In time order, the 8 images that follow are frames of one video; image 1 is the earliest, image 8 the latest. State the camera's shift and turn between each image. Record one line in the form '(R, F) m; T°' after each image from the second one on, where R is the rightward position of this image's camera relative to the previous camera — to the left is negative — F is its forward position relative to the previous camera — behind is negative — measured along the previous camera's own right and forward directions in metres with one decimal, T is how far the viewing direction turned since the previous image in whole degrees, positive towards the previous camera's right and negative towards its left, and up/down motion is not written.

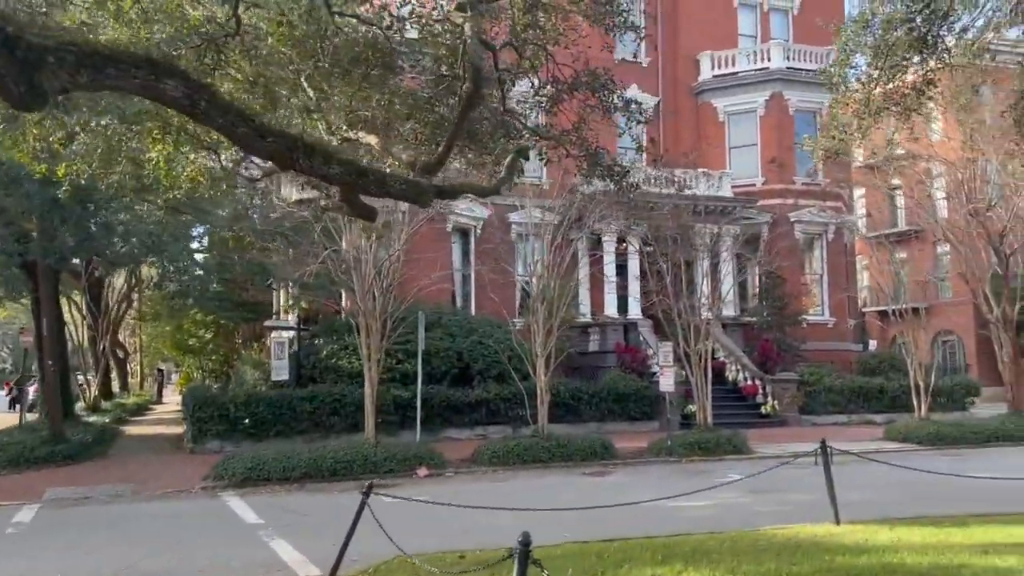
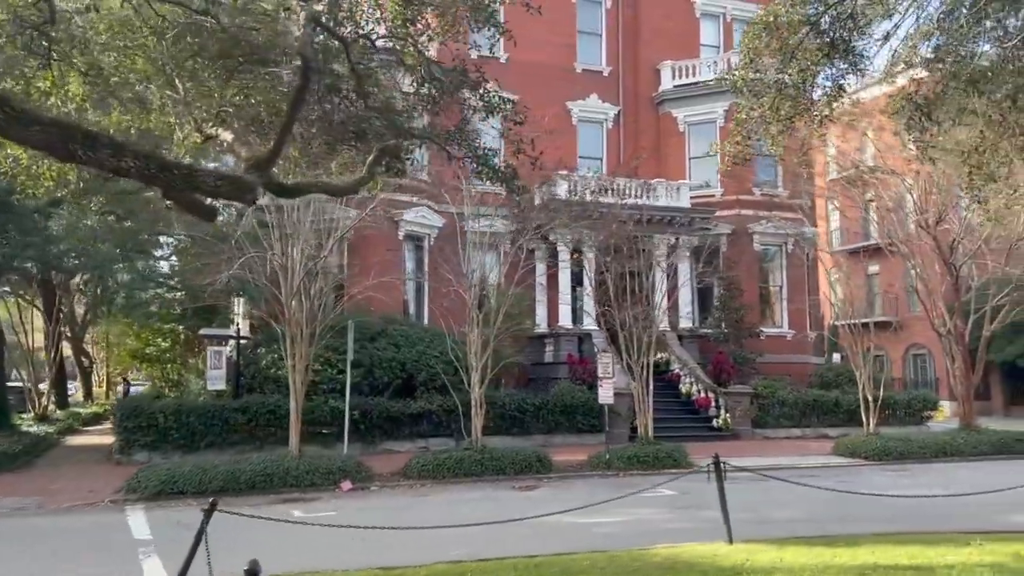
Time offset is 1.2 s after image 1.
(+1.1, +0.3) m; +1°
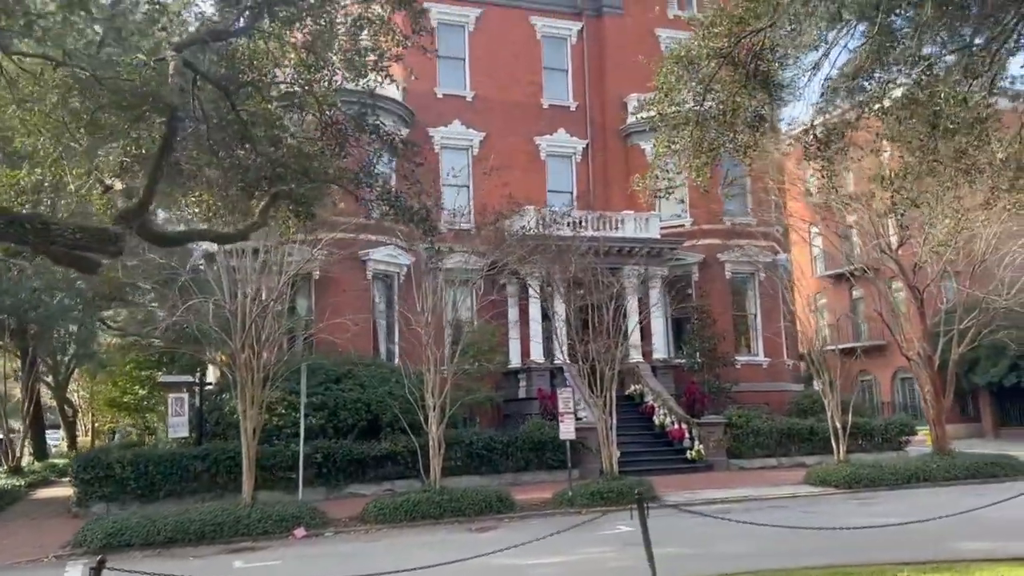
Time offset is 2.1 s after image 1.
(+0.8, +0.1) m; 0°
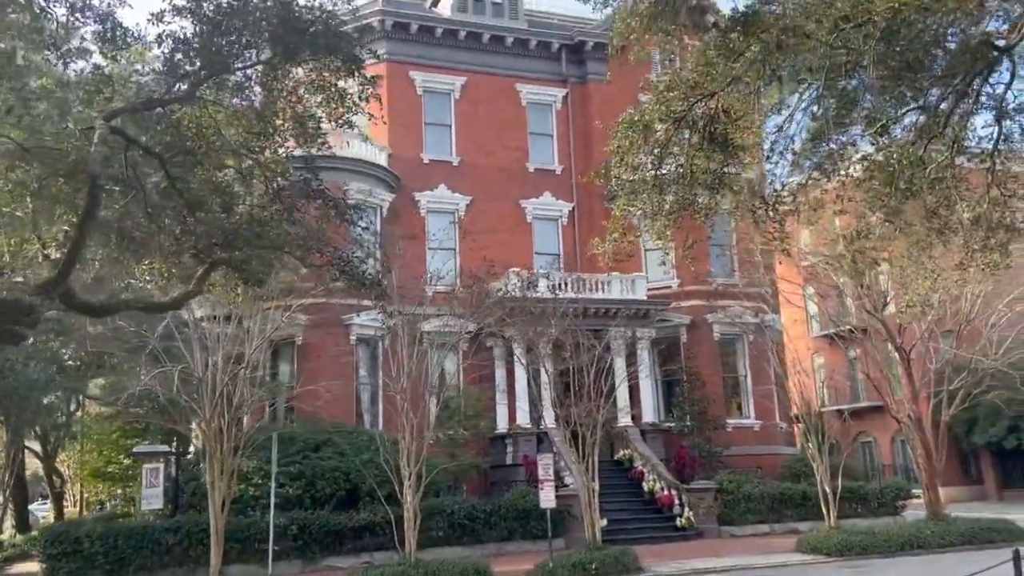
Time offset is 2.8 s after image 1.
(+0.5, +0.2) m; 0°
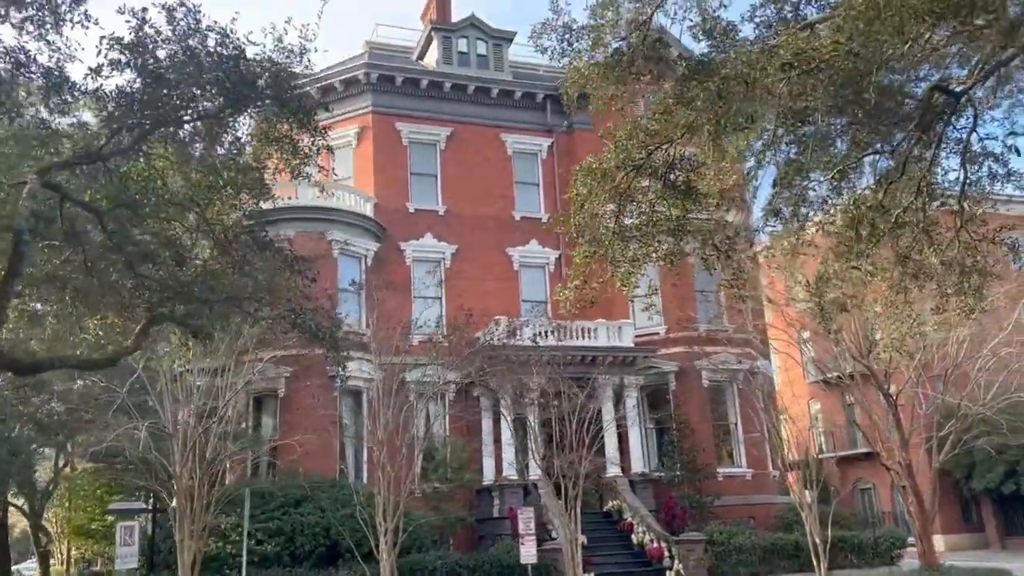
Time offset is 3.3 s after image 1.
(+0.4, +0.1) m; 0°
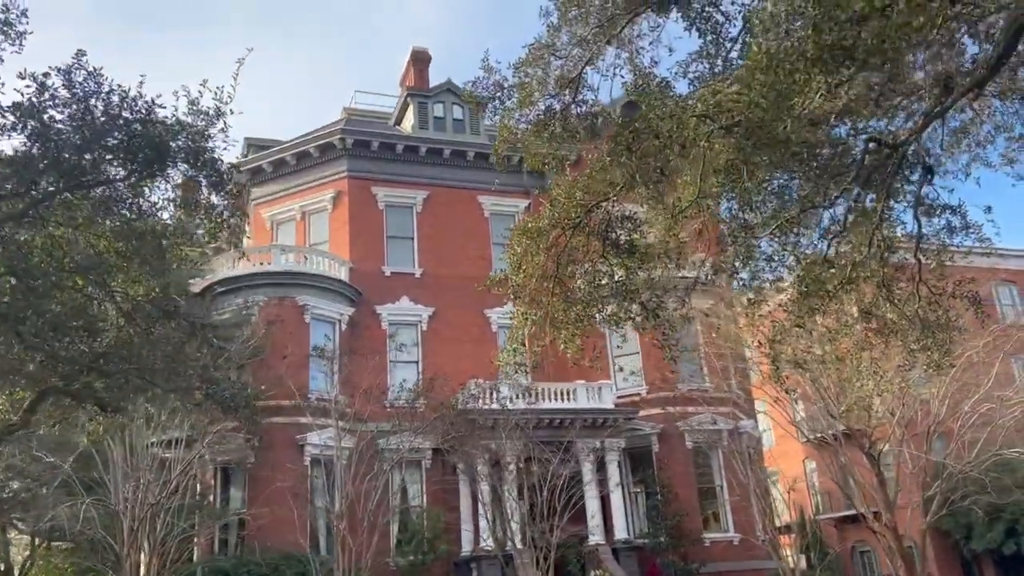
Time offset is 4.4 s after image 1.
(+0.7, +0.3) m; 0°
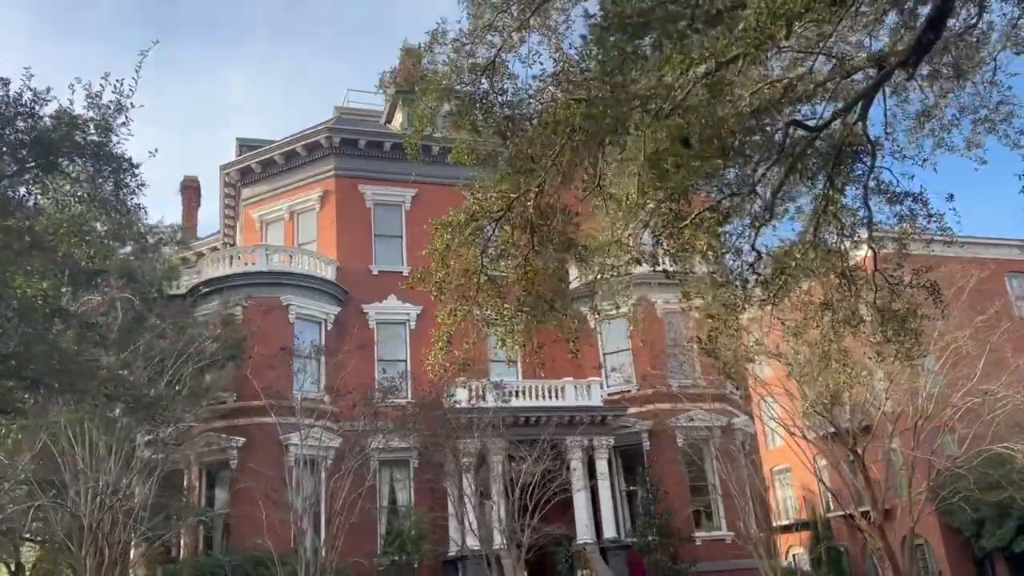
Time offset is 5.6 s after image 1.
(+1.0, +0.3) m; -1°
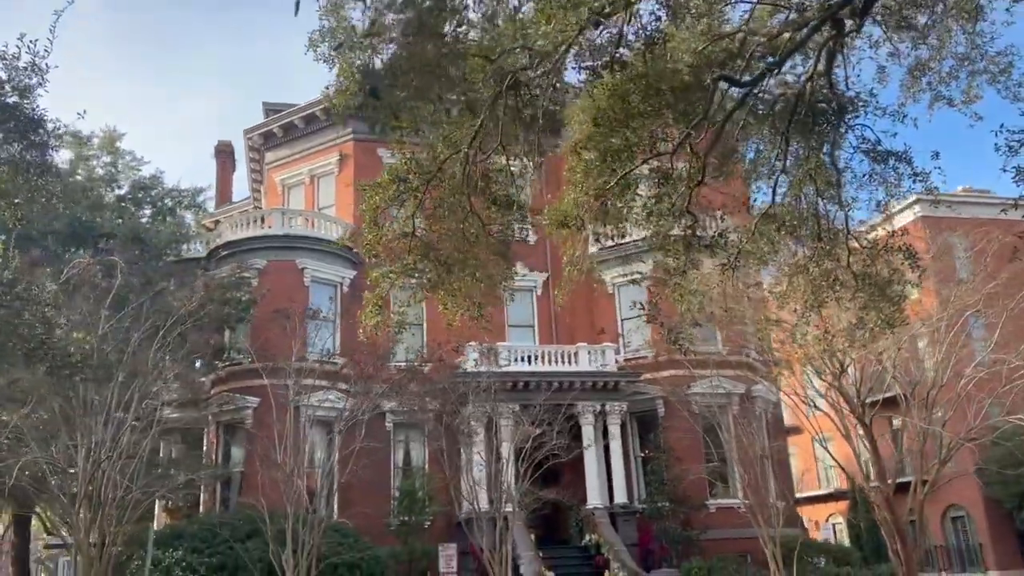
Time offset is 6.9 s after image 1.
(+1.3, +0.2) m; -4°
